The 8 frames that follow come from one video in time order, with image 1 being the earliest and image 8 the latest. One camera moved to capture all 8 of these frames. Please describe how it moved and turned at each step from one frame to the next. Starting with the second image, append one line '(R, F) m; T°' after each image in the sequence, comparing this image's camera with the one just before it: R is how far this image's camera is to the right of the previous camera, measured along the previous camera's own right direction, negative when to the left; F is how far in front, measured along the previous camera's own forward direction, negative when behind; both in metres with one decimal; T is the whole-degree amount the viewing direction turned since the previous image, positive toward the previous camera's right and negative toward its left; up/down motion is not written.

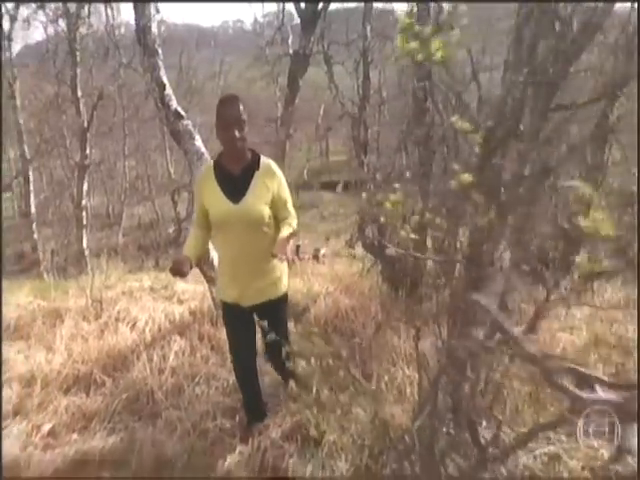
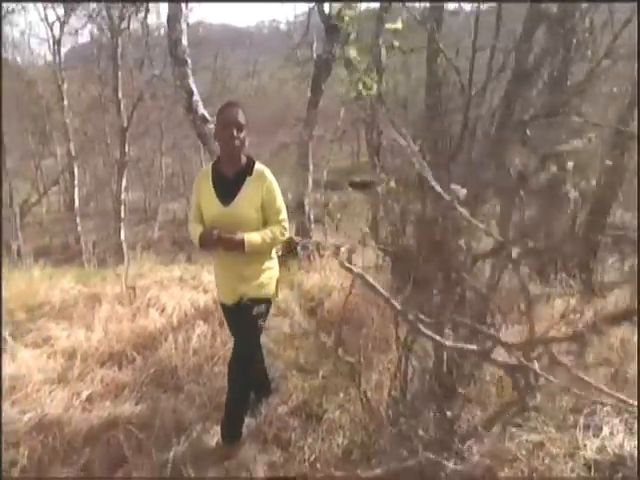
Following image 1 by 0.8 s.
(+0.2, -0.2) m; -4°
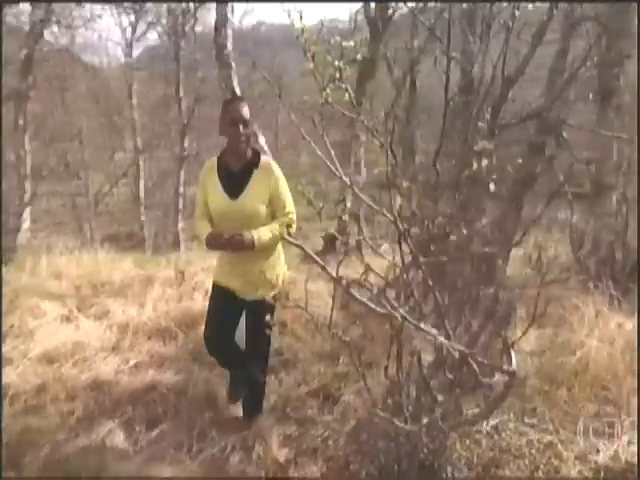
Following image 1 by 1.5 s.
(+0.2, -0.2) m; -7°
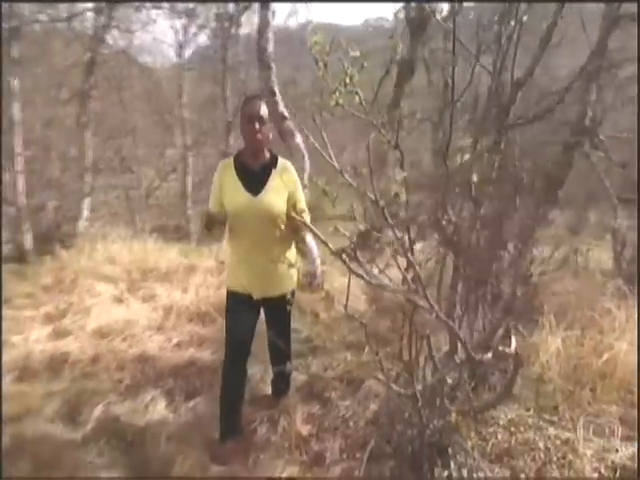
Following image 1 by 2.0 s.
(+0.1, -0.2) m; -6°
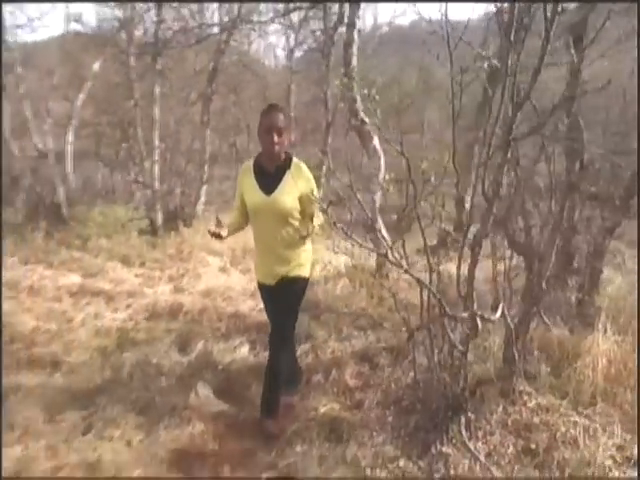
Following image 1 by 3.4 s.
(+0.3, -0.5) m; -14°
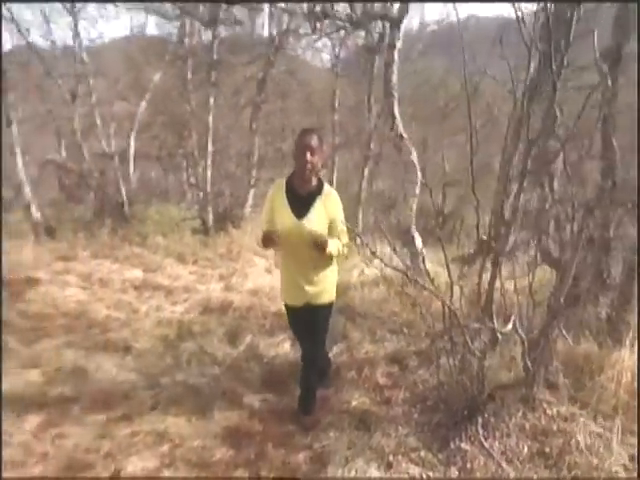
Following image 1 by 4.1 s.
(0.0, -0.3) m; -6°
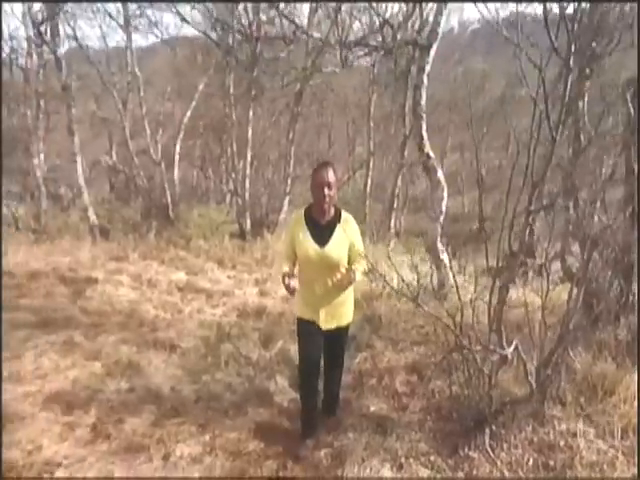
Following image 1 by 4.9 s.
(+0.1, -0.3) m; -5°
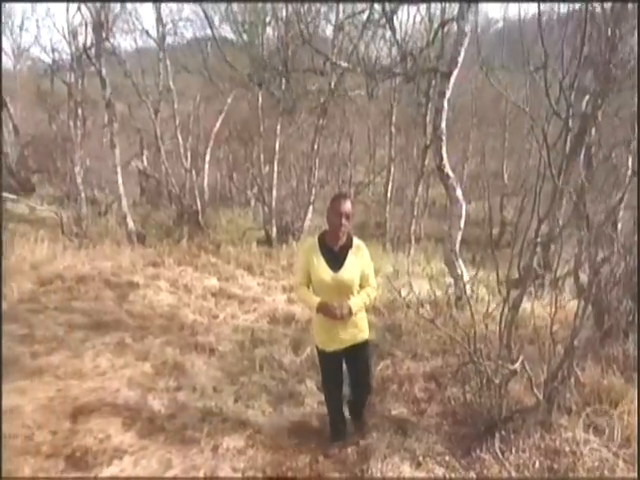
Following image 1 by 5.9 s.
(-0.1, -0.4) m; -3°
